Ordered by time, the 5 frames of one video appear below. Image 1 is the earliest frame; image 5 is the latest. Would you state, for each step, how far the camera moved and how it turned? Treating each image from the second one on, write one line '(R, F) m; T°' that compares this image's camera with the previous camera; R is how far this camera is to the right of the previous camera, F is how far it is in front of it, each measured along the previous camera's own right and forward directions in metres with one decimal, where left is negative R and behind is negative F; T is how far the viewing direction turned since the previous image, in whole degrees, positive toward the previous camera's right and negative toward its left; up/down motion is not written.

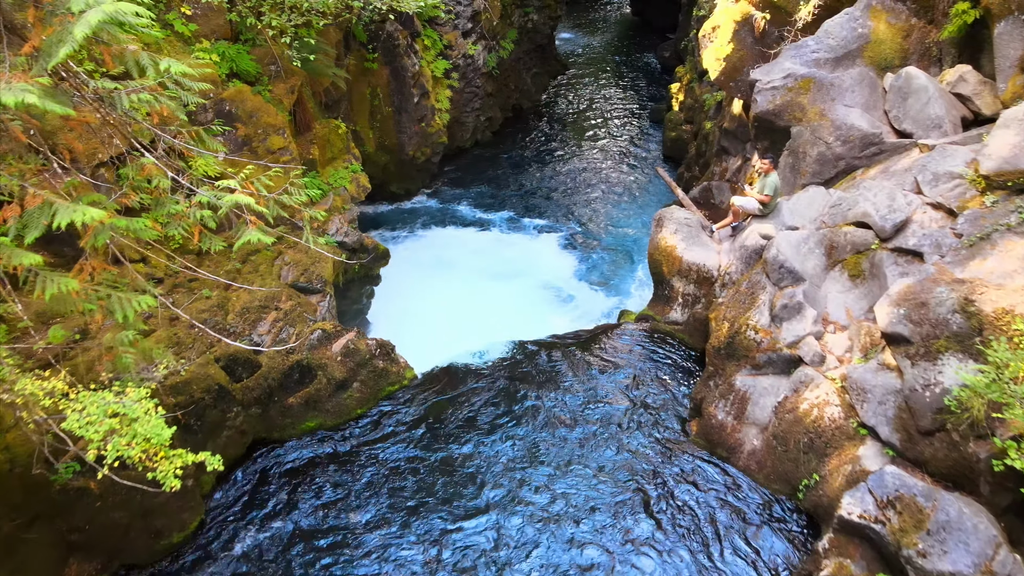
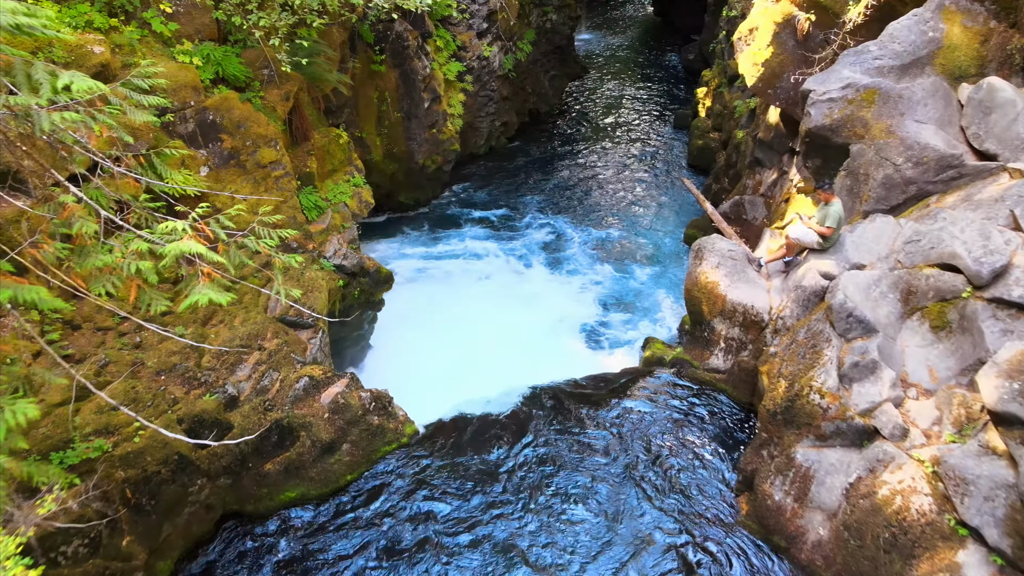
(0.0, +1.2) m; -1°
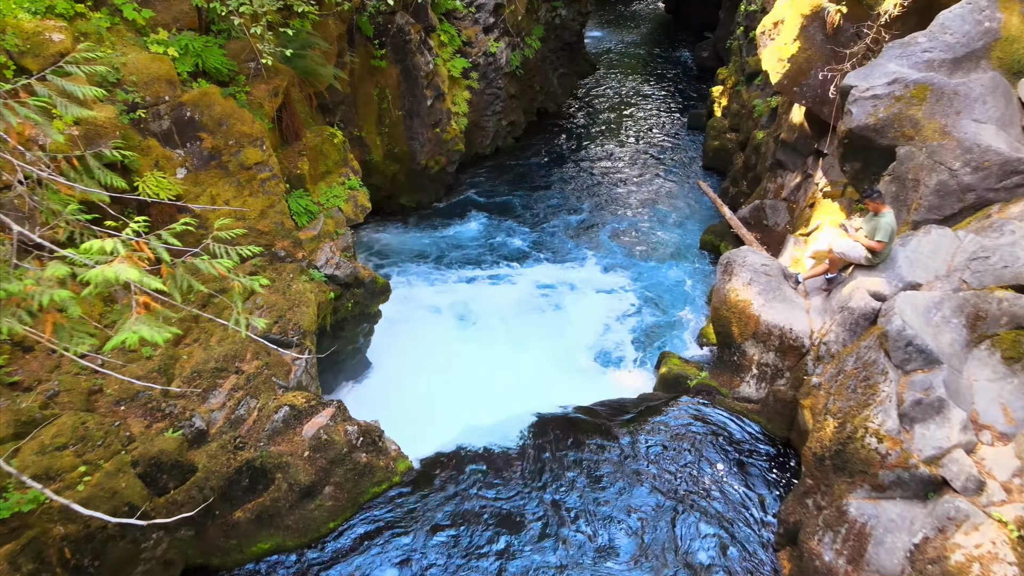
(0.0, +0.9) m; 0°
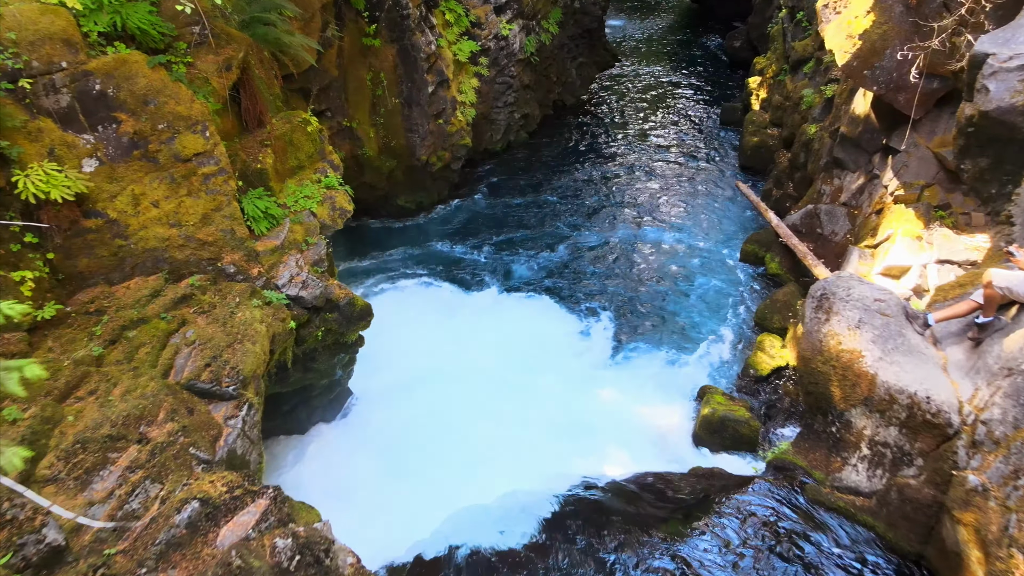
(0.0, +2.1) m; -1°
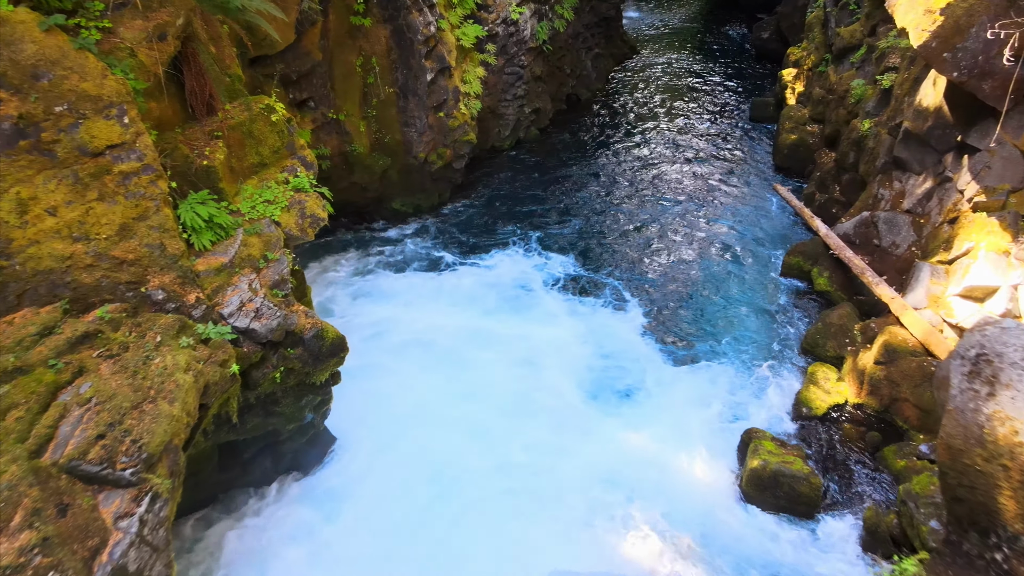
(0.0, +1.7) m; -1°
